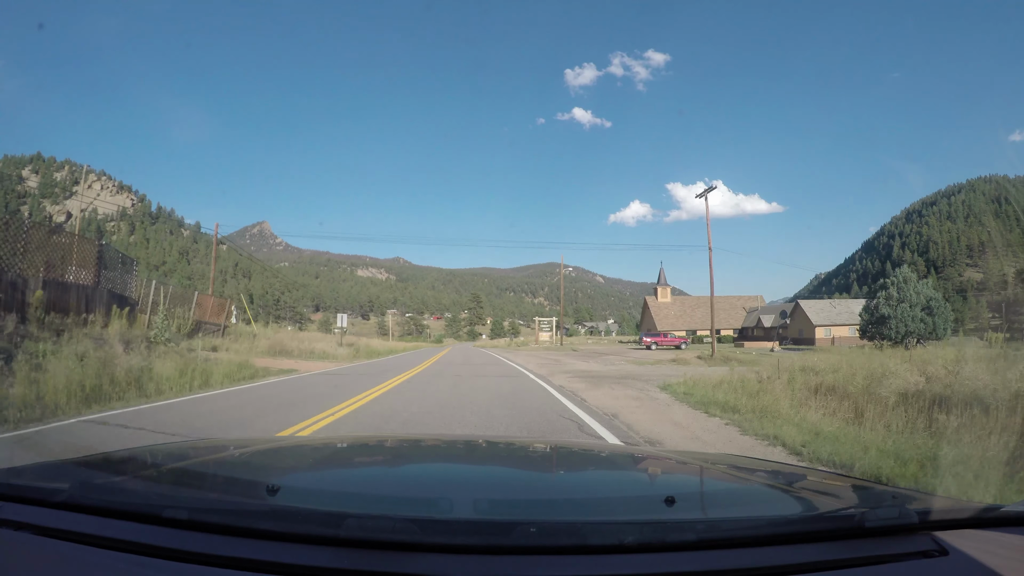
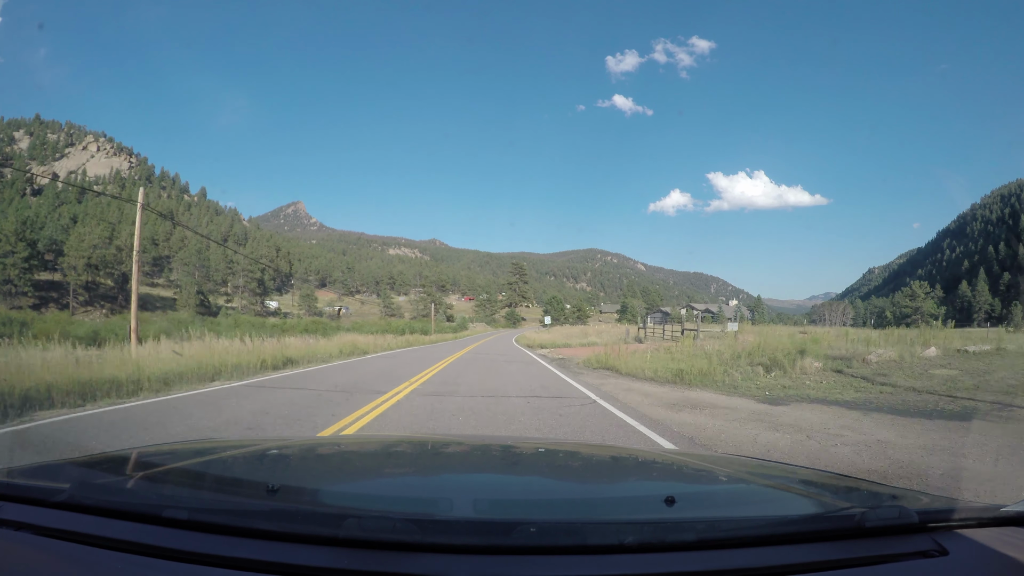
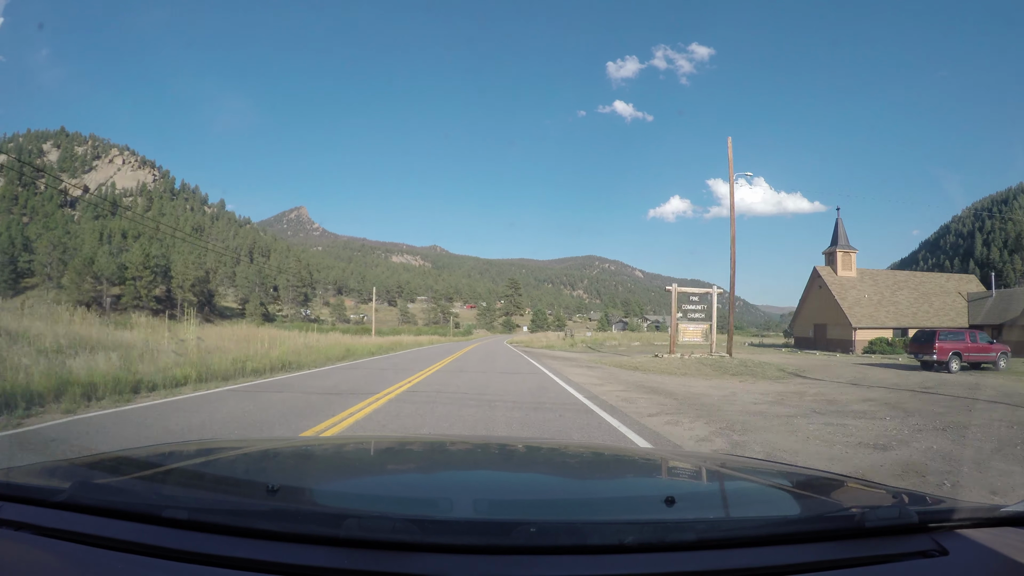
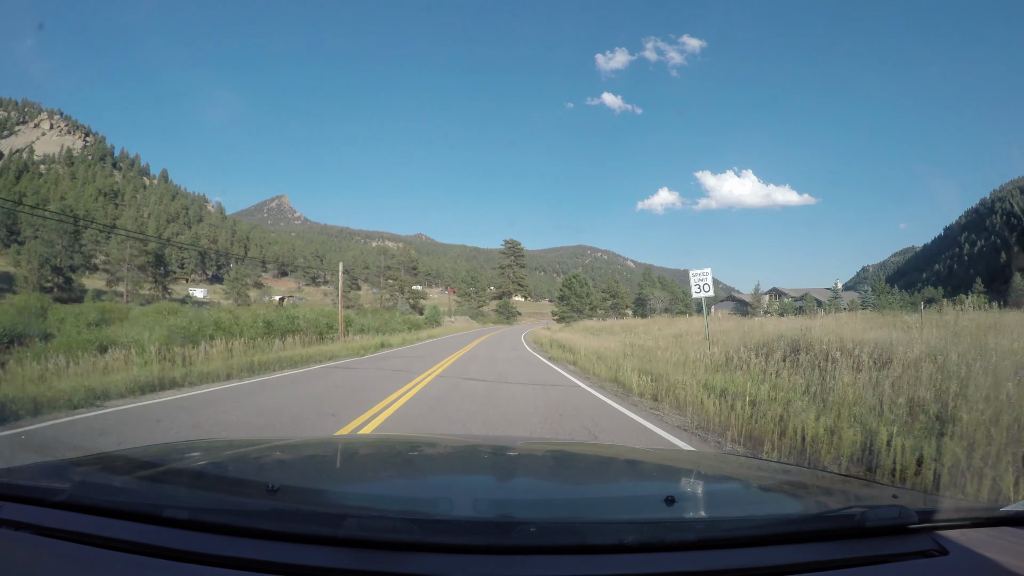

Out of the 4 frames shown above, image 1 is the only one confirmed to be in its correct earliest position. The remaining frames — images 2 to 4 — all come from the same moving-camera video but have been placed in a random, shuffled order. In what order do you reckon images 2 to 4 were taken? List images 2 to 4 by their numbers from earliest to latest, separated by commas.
3, 2, 4
